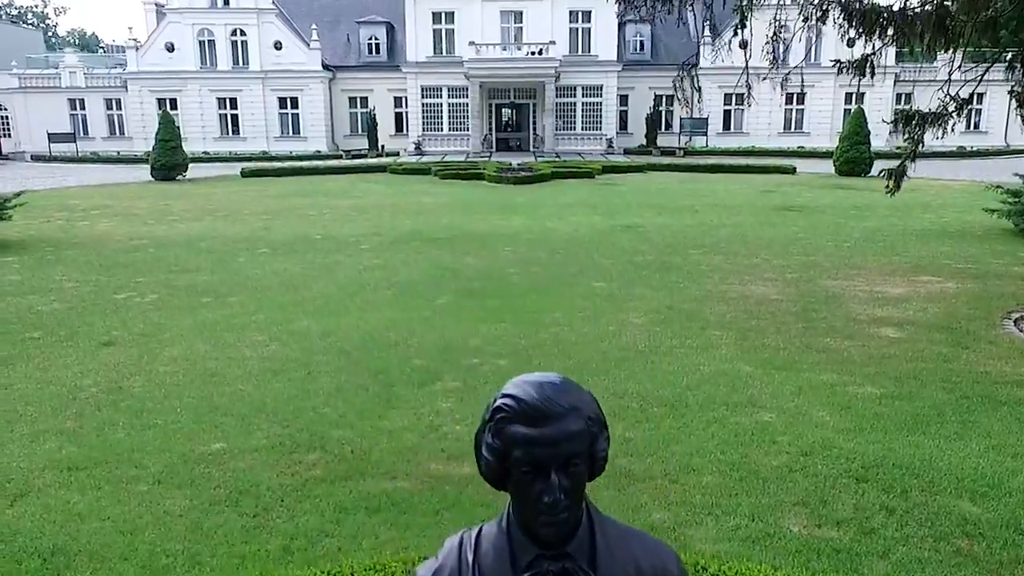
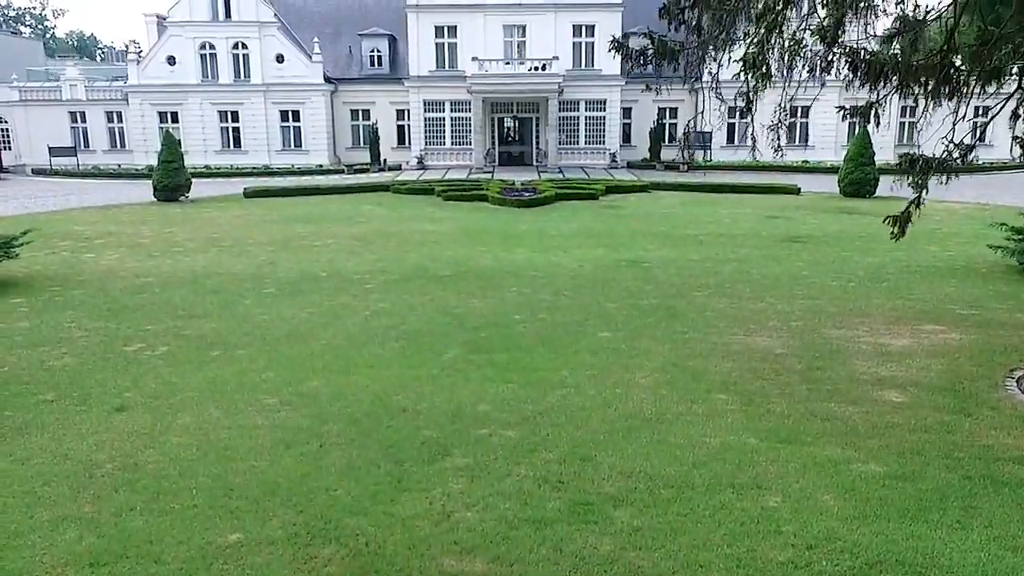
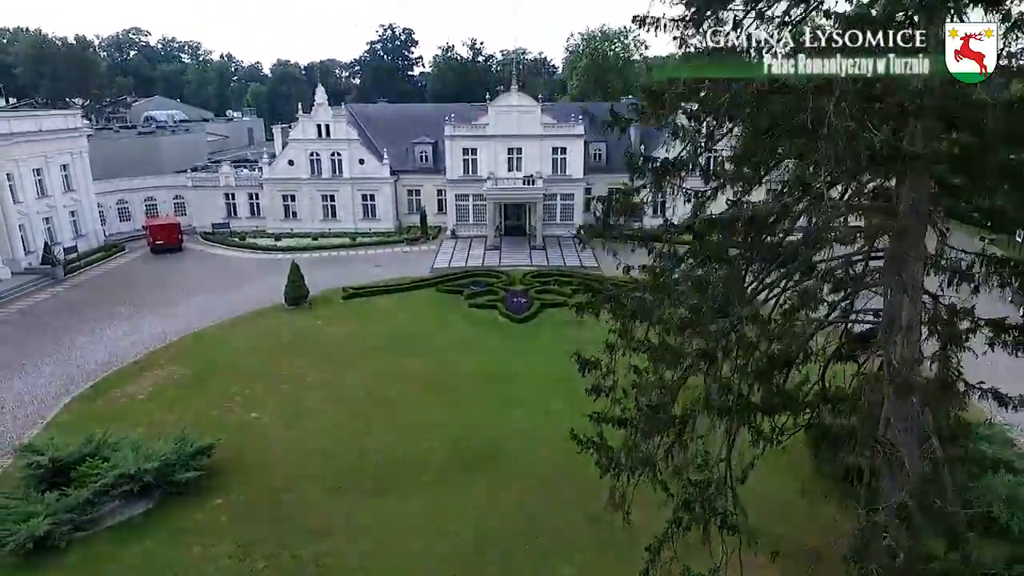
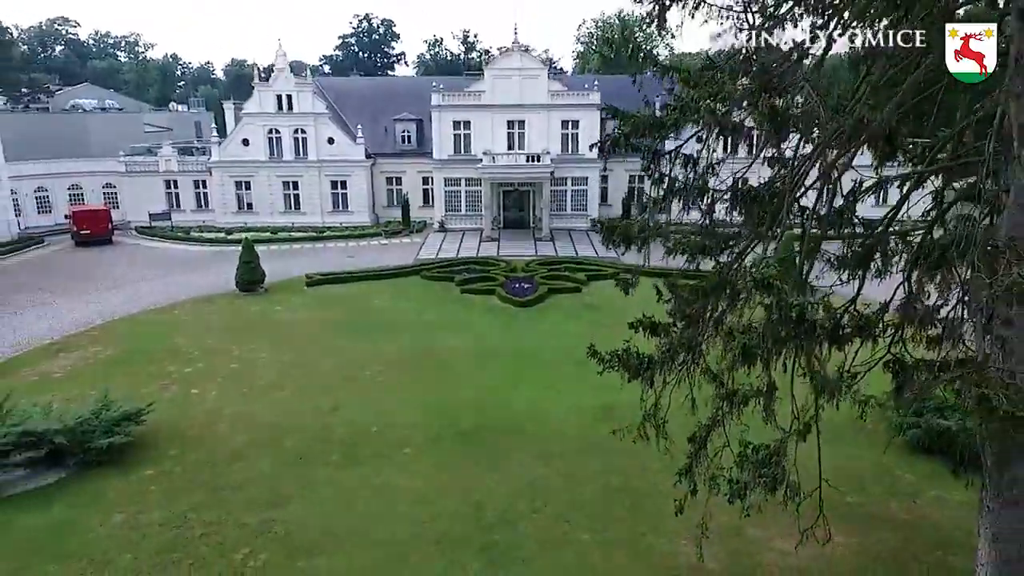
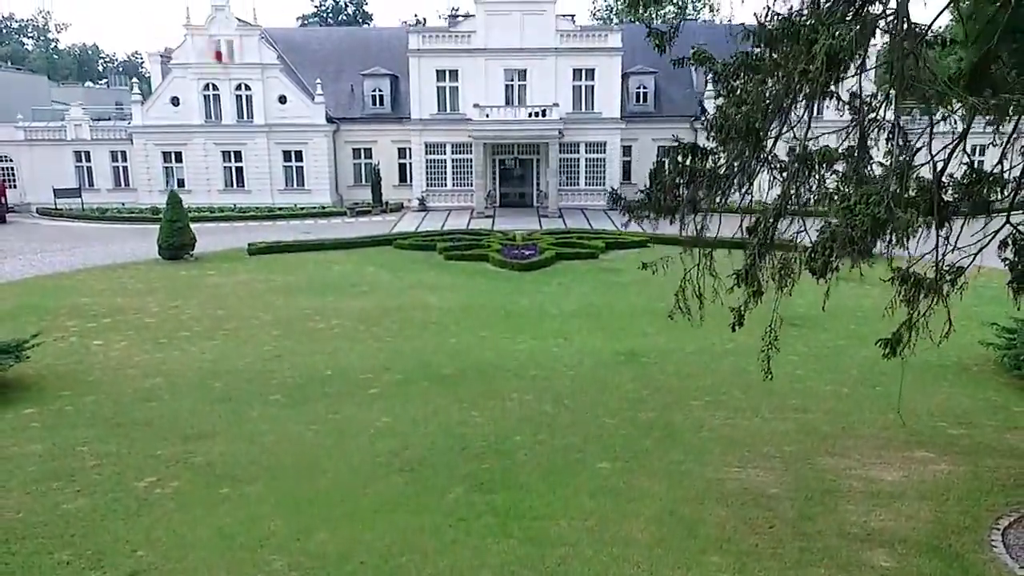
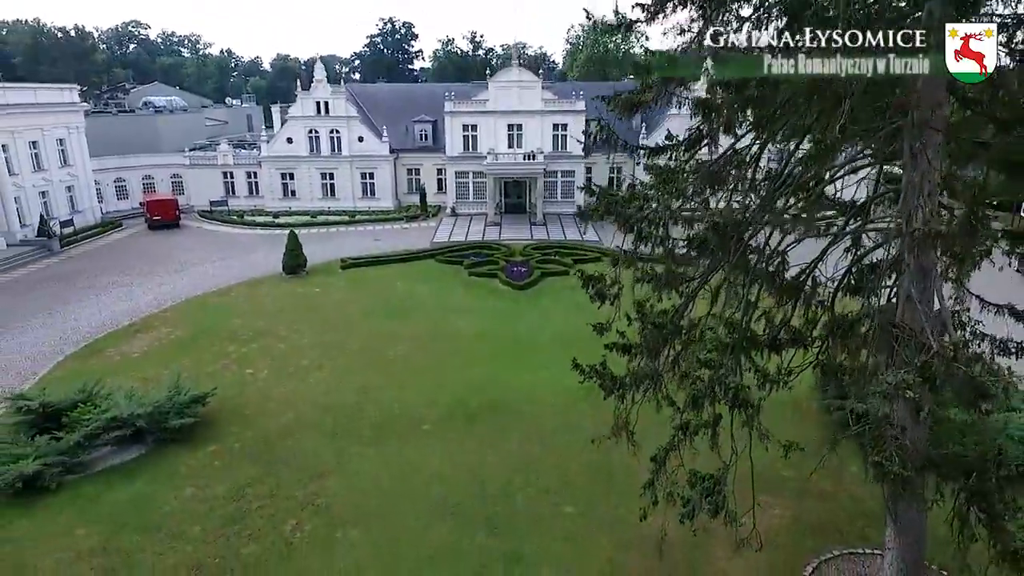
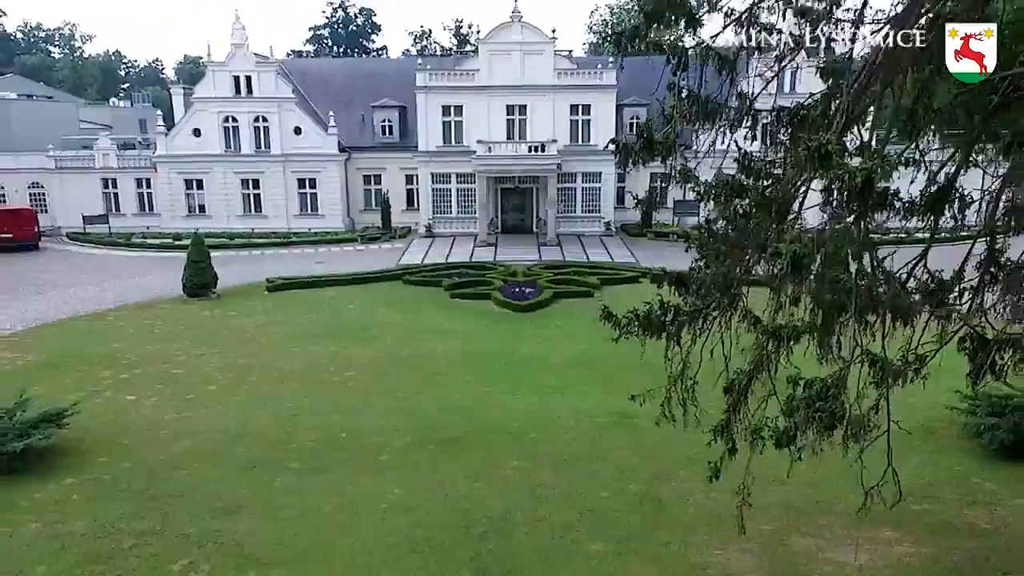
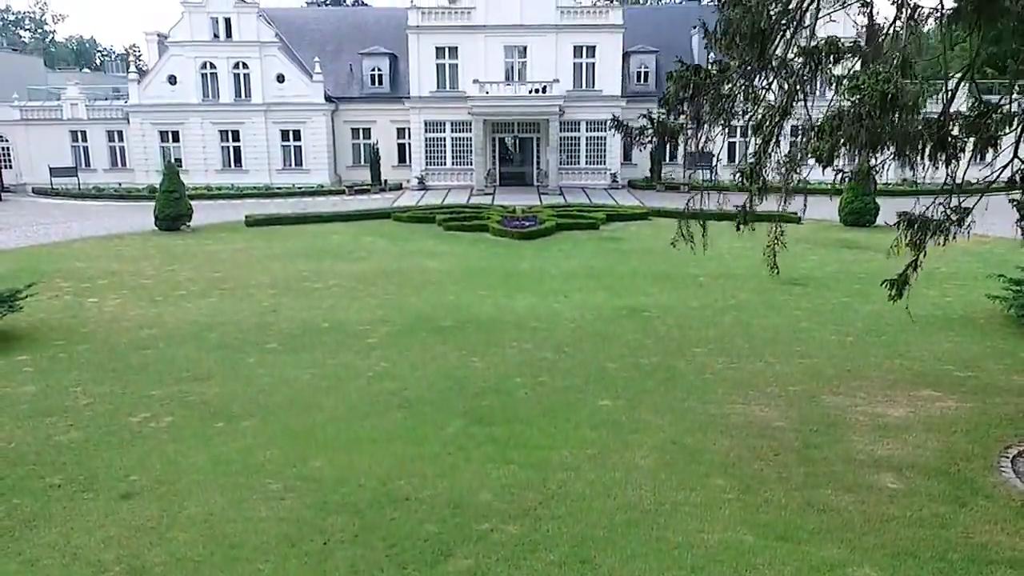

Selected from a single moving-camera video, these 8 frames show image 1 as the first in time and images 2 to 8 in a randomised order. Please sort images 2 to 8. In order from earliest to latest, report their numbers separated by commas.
2, 8, 5, 7, 4, 6, 3
